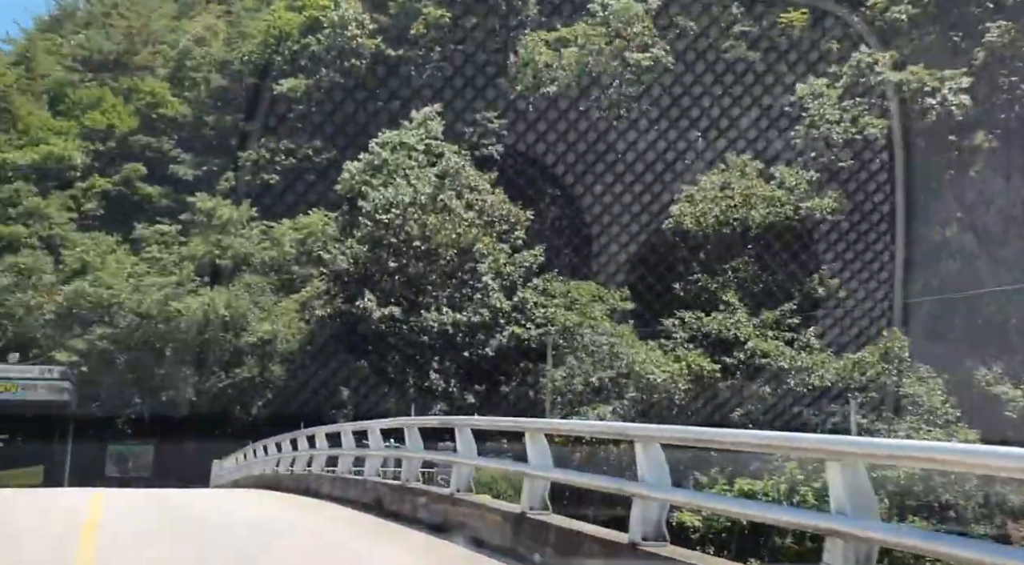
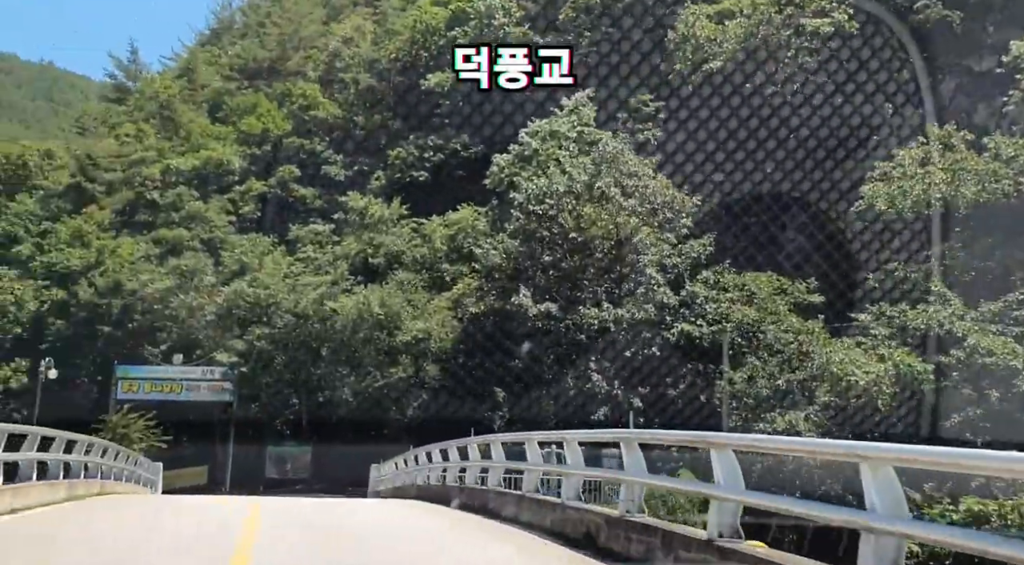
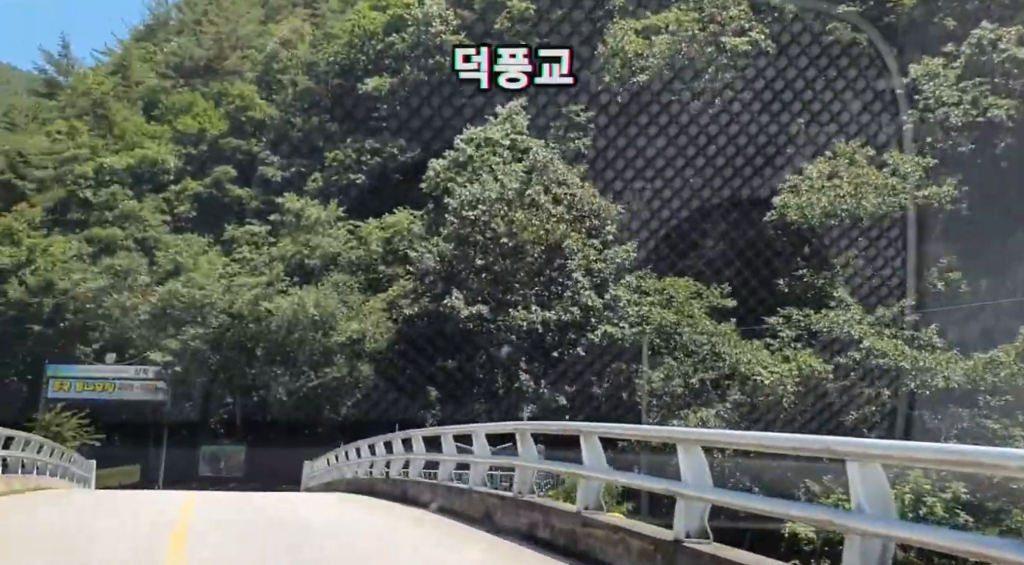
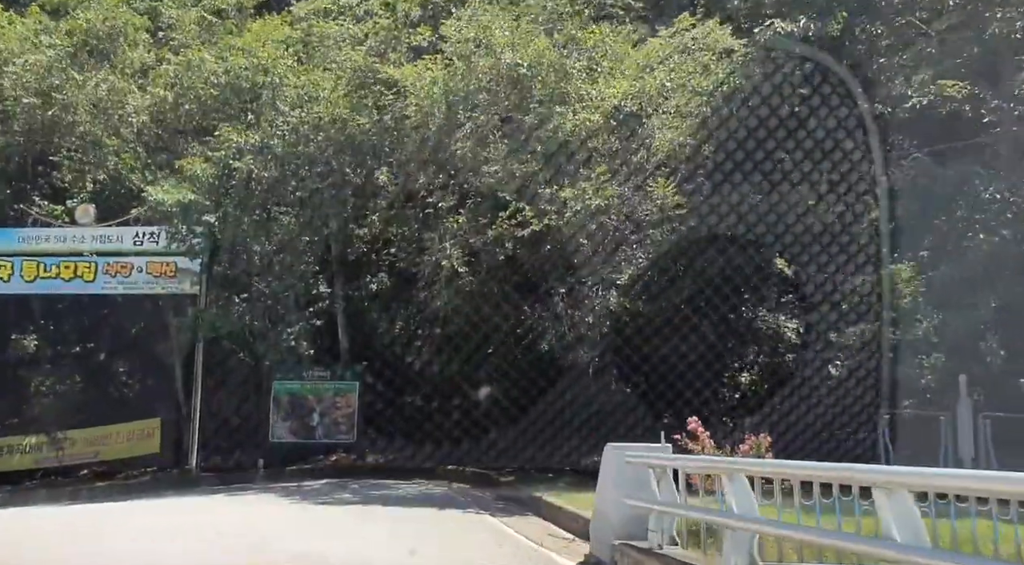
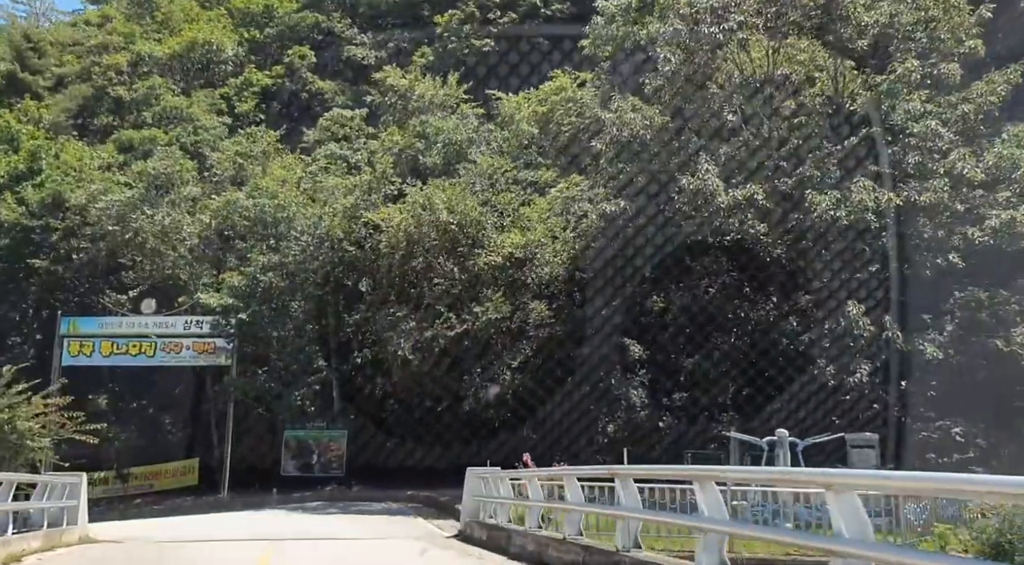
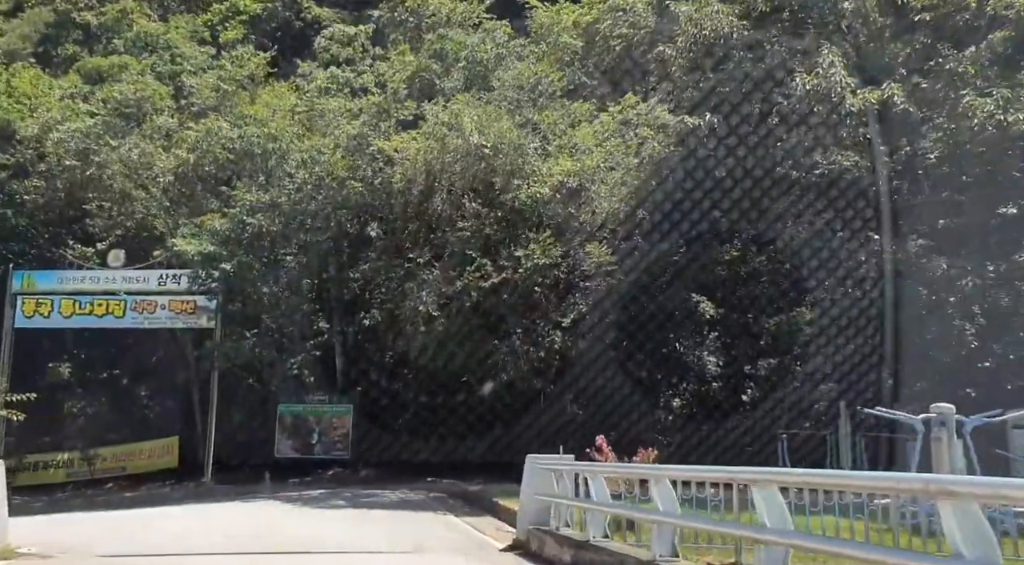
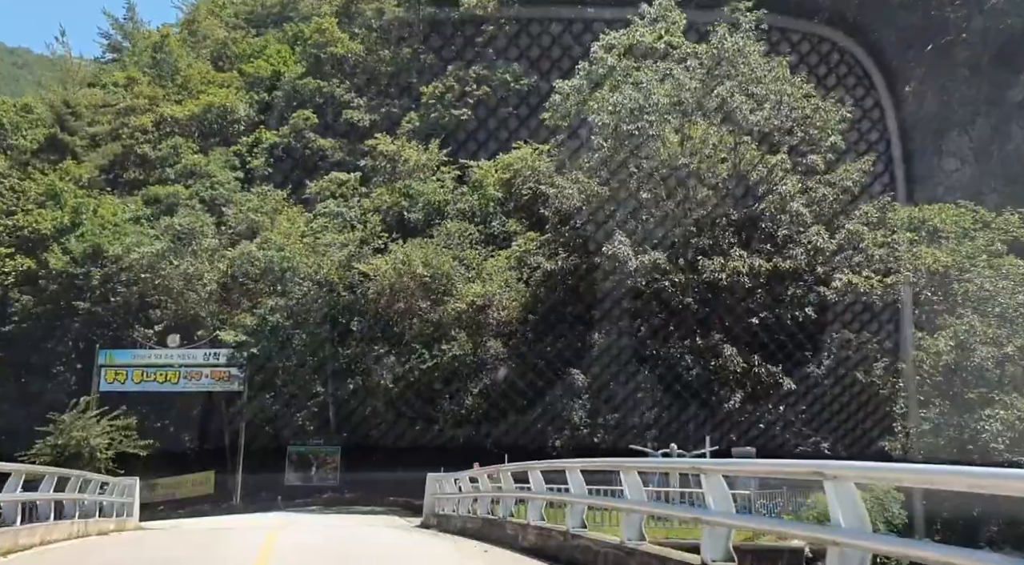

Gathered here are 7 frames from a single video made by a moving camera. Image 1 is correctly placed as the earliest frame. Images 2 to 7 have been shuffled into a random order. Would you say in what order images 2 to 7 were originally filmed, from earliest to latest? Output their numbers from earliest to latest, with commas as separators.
3, 2, 7, 5, 6, 4
